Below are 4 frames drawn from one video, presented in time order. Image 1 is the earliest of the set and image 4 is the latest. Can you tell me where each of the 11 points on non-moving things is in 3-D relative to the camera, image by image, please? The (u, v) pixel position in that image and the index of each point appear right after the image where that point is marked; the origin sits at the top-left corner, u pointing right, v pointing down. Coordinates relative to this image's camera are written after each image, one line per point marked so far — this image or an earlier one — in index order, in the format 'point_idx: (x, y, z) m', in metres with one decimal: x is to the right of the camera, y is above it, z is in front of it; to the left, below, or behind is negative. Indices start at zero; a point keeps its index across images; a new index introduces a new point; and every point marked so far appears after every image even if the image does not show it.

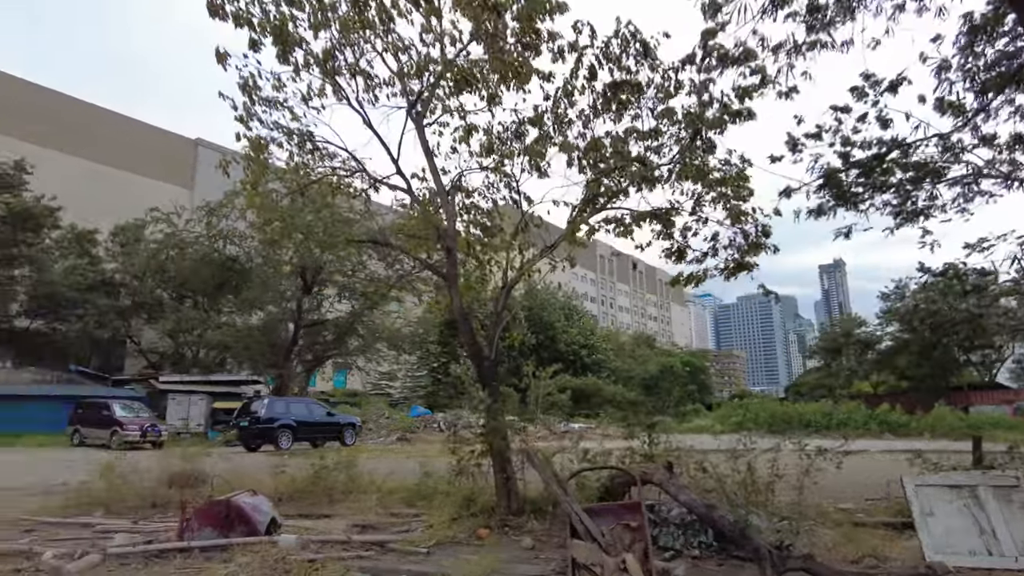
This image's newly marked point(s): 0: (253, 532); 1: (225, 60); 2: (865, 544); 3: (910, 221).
0: (-2.3, -2.2, +5.9) m
1: (-3.2, +2.8, +7.6) m
2: (+2.9, -2.1, +5.3) m
3: (+4.2, +0.7, +6.9) m
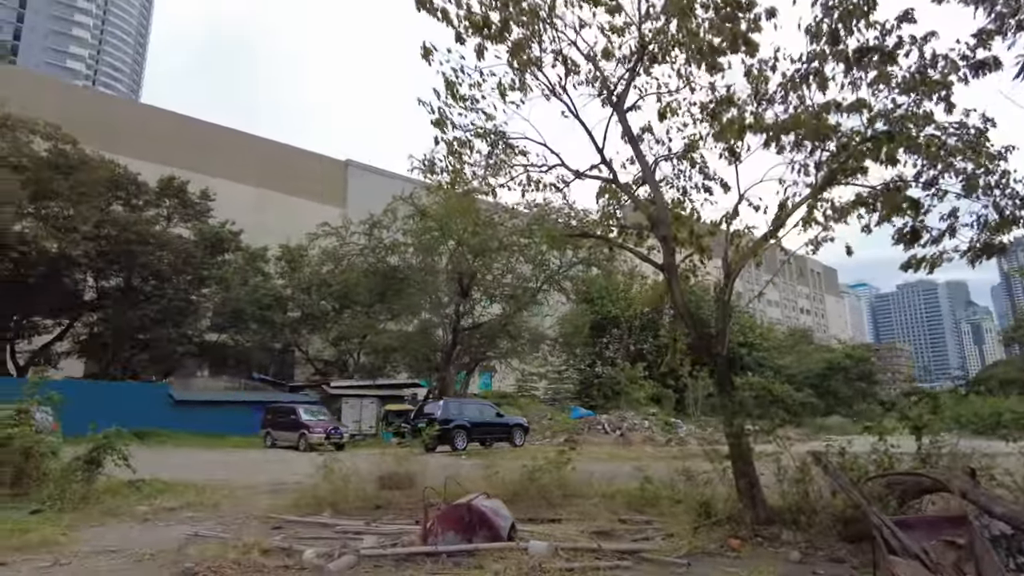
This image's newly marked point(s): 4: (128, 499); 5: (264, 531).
0: (-0.1, -2.2, +5.8) m
1: (-0.9, +2.7, +7.7) m
2: (+4.8, -1.8, +4.2) m
3: (+6.3, +1.0, +5.5) m
4: (-5.1, -2.8, +8.9) m
5: (-2.6, -2.5, +6.8) m
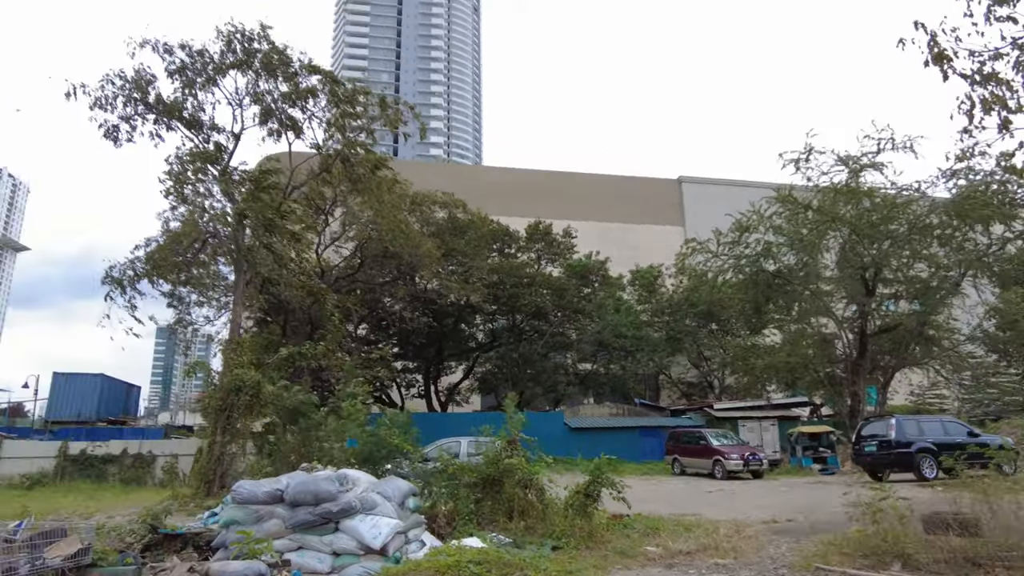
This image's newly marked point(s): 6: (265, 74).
0: (+4.4, -1.8, +3.3) m
1: (+4.0, +2.9, +5.7) m
2: (+7.9, -0.8, -0.3) m
3: (+9.5, +2.2, +0.3) m
4: (+1.5, -3.1, +8.3) m
5: (+2.8, -2.5, +5.4) m
6: (-6.1, +5.3, +16.5) m
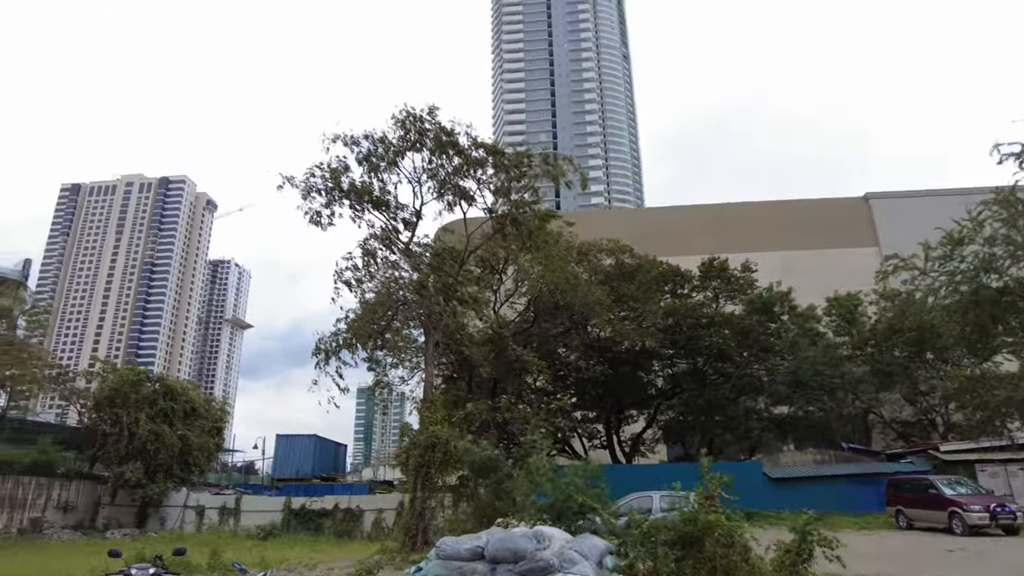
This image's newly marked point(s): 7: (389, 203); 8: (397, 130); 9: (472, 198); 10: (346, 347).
0: (+5.3, -1.7, +2.0) m
1: (+5.2, +2.9, +4.7) m
2: (+7.7, -0.1, -2.3) m
3: (+9.2, +2.9, -1.9) m
4: (+3.9, -3.5, +7.4) m
5: (+4.3, -2.6, +4.3) m
6: (-2.0, +3.7, +17.9) m
7: (-3.2, +2.2, +17.1) m
8: (-3.0, +4.2, +17.6) m
9: (-1.1, +2.5, +18.6) m
10: (-4.5, -1.6, +18.2) m
